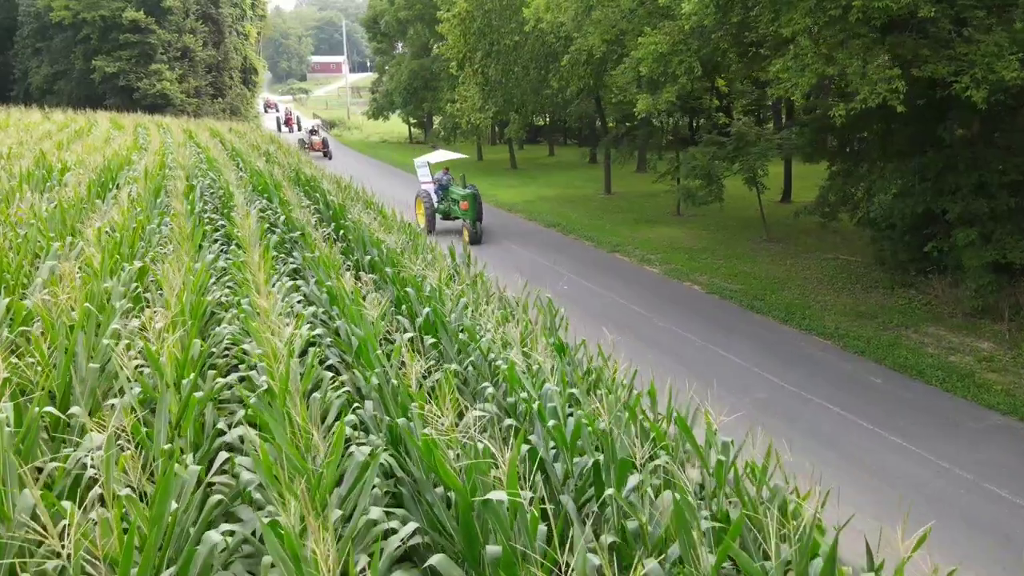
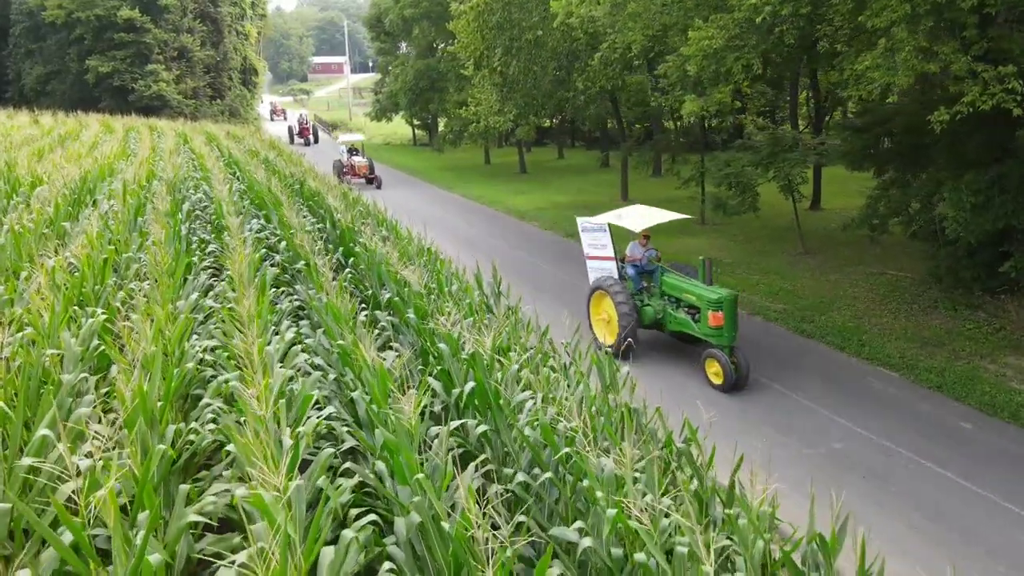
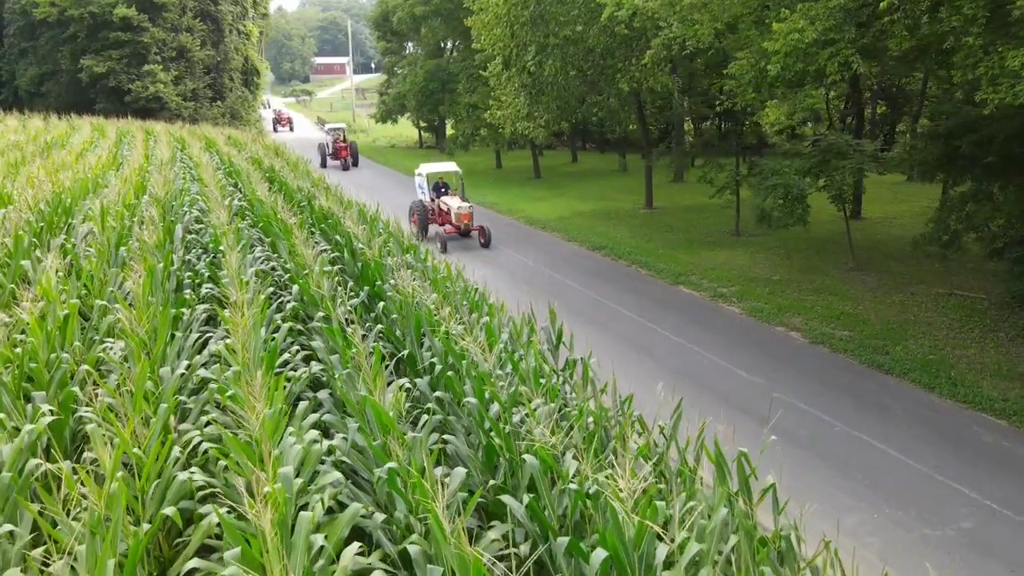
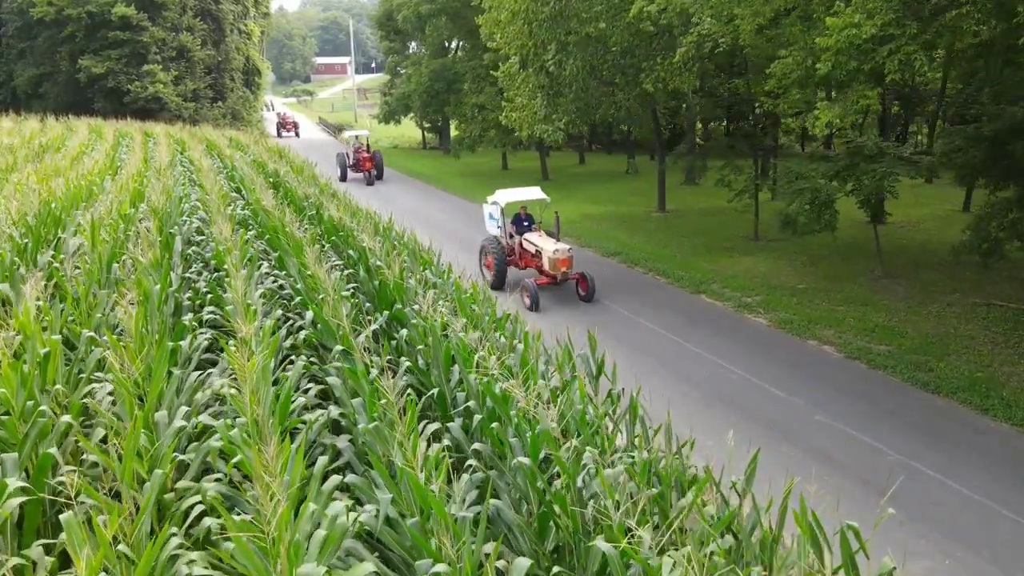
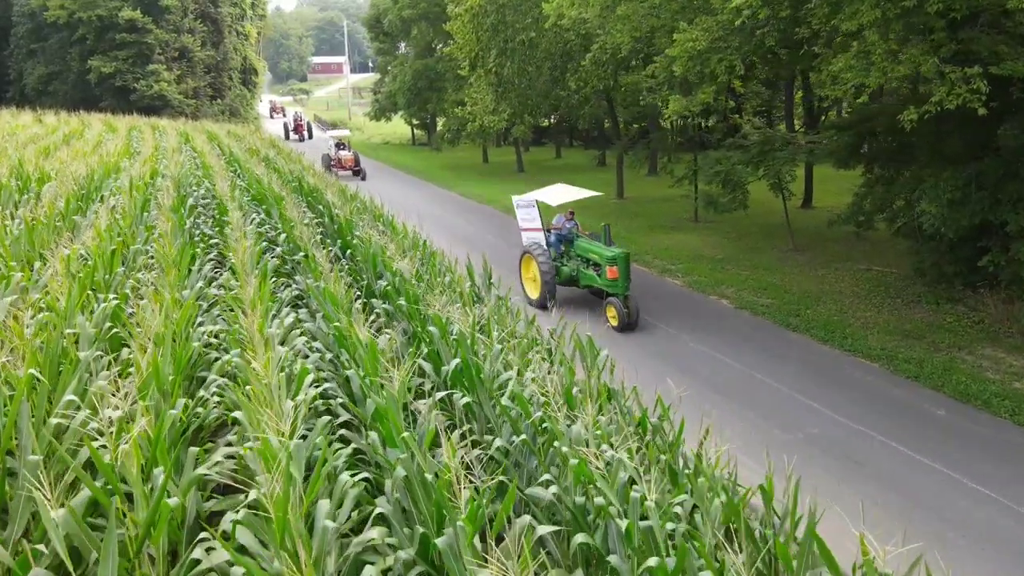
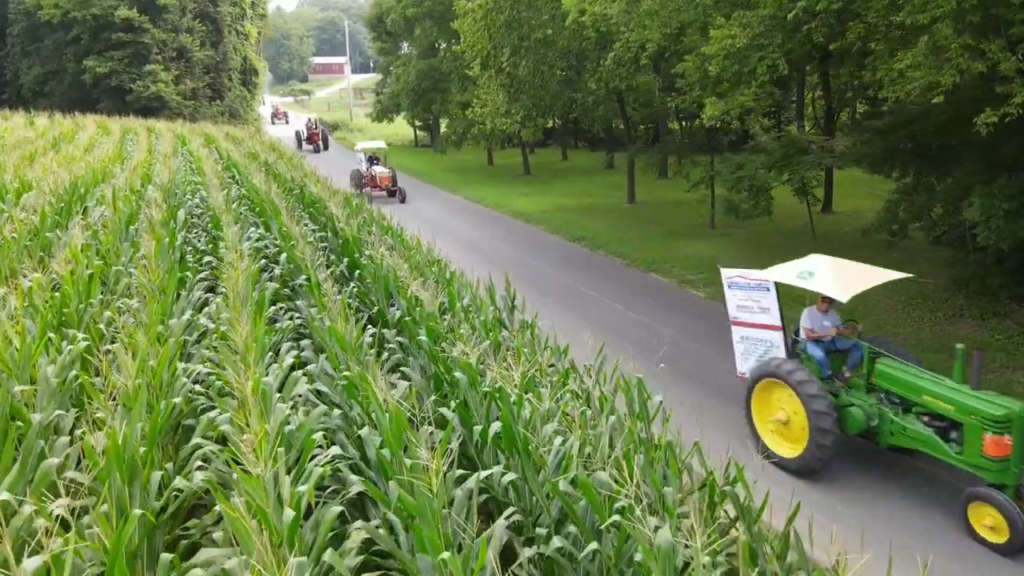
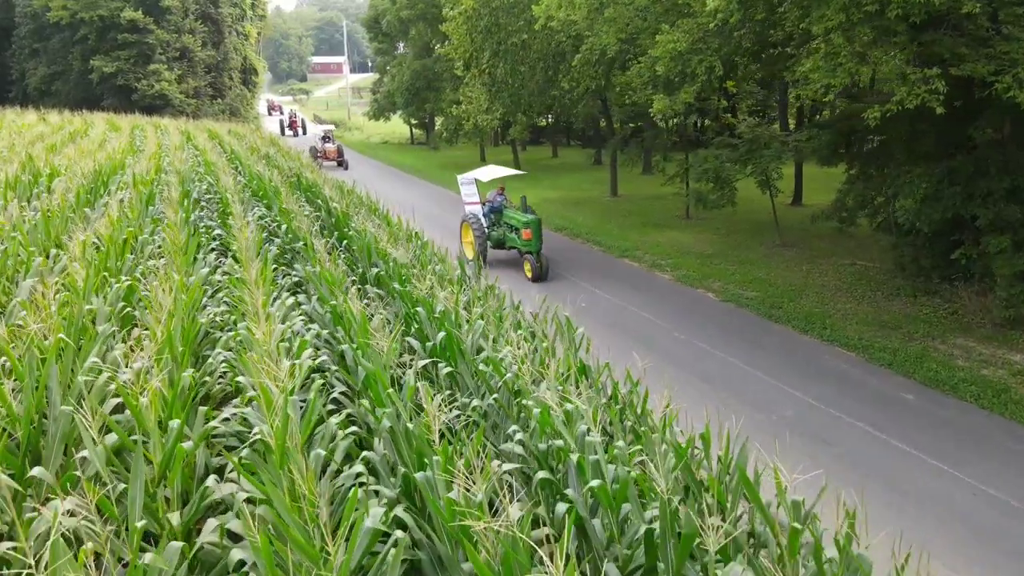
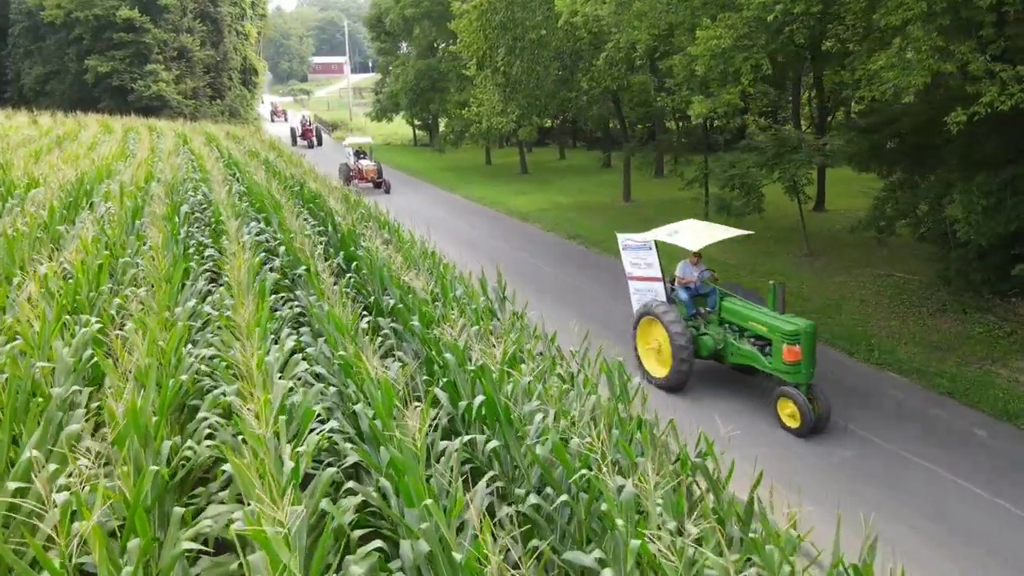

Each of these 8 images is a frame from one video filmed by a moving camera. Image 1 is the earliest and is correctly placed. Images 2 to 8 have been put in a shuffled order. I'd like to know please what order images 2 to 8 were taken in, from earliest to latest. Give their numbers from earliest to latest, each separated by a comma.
7, 5, 2, 8, 6, 3, 4
